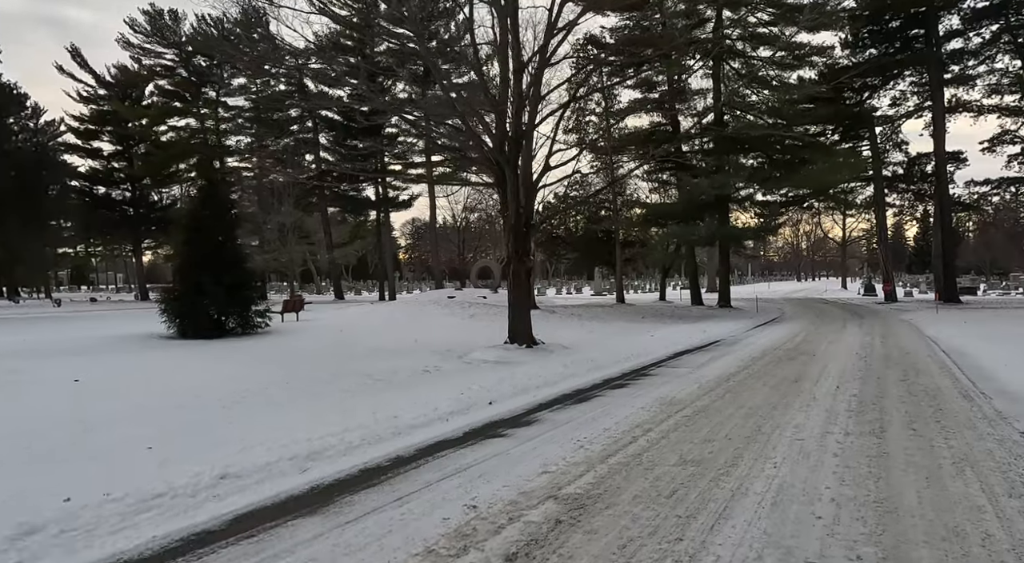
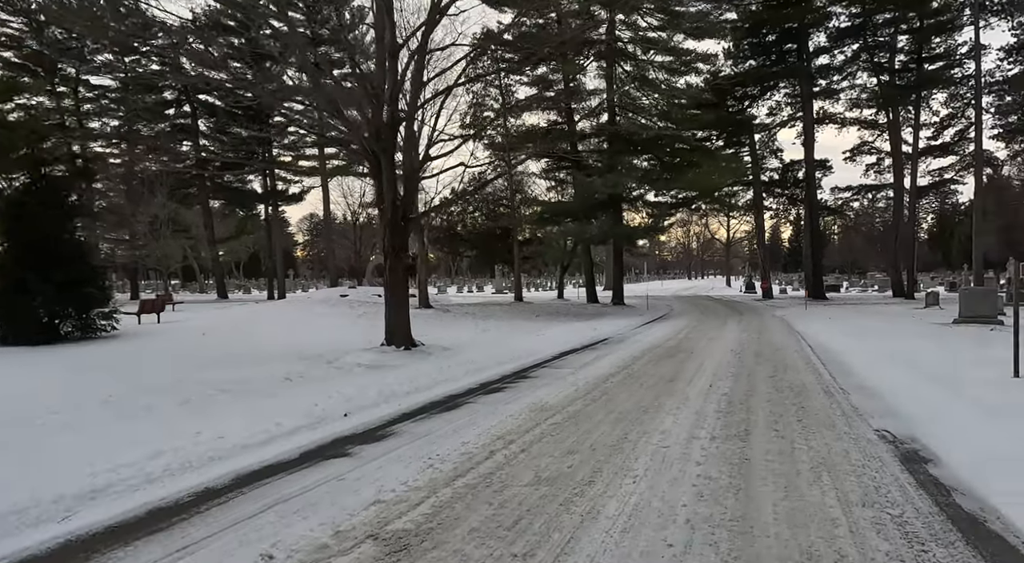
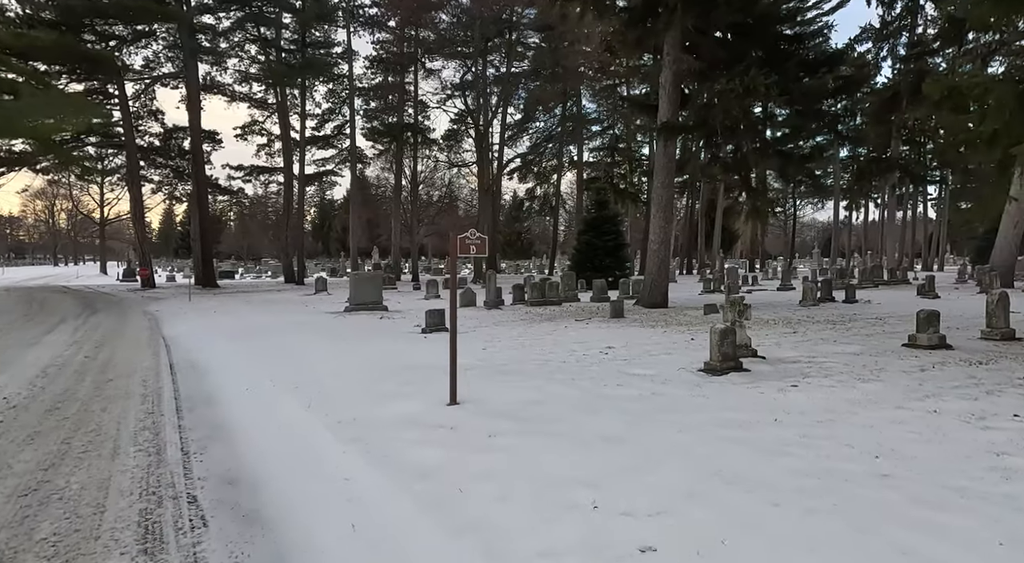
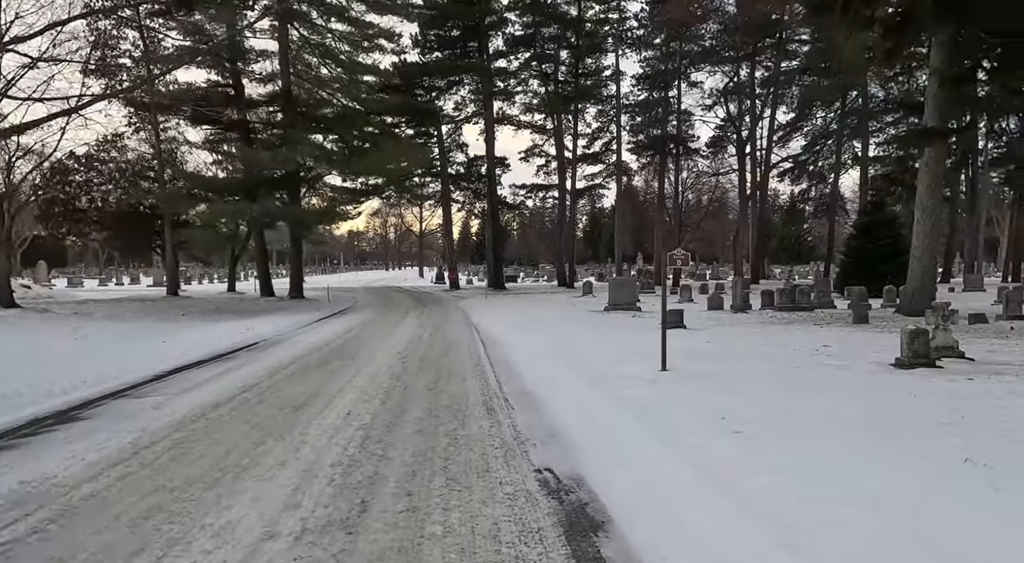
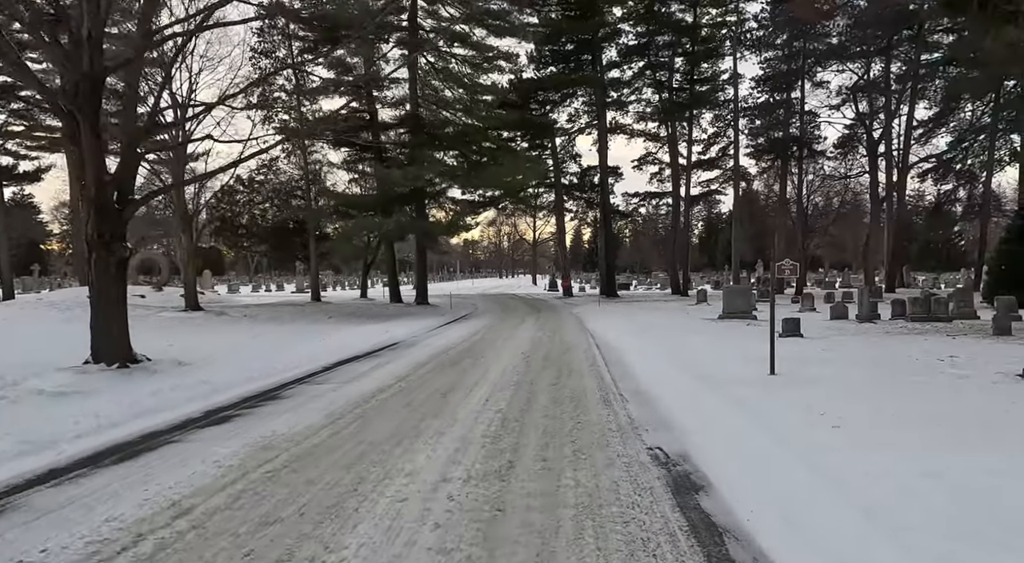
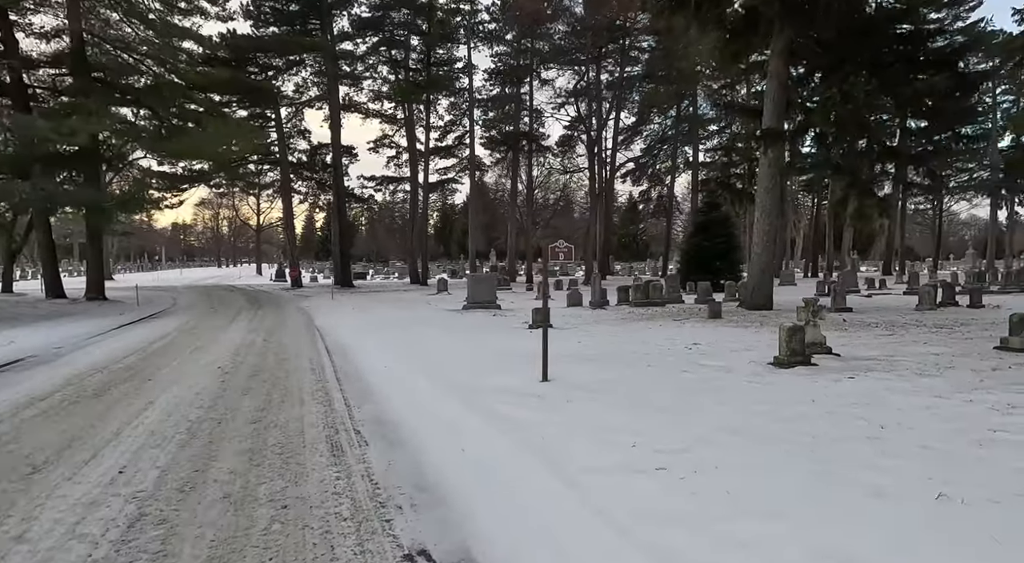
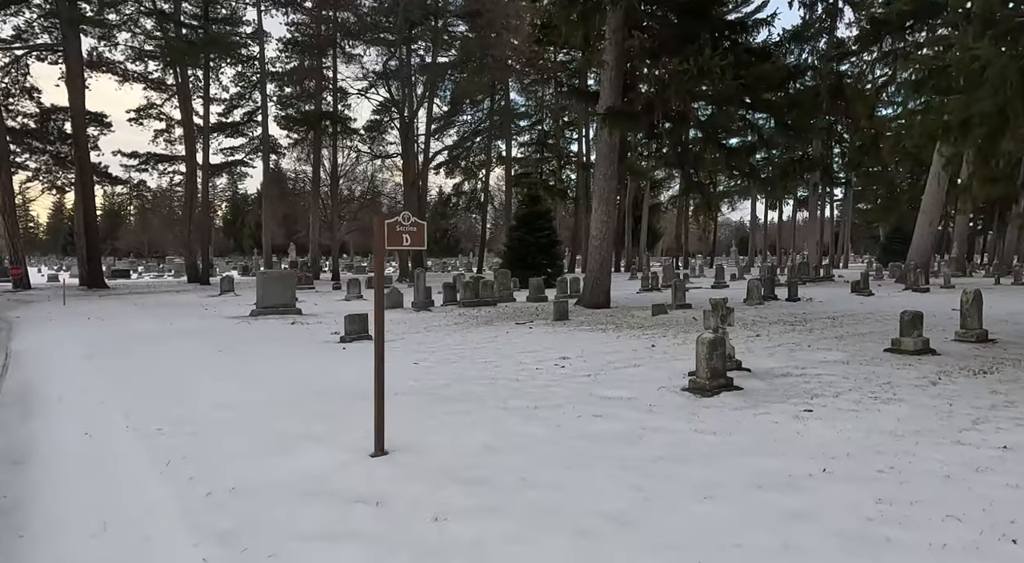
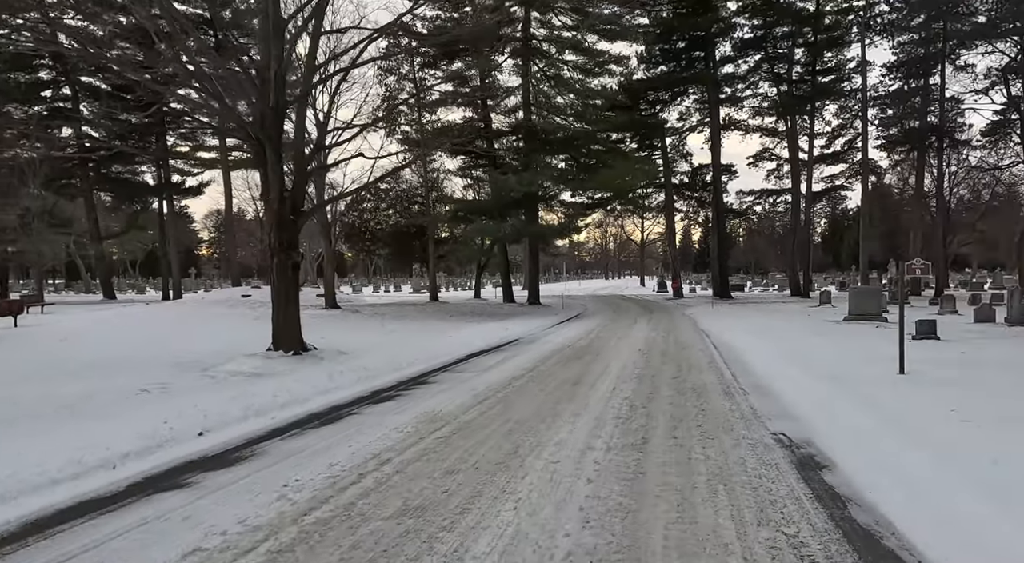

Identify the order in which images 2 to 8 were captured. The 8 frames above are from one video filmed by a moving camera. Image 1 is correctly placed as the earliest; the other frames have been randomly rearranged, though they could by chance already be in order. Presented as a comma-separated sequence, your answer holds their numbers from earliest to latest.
2, 8, 5, 4, 6, 3, 7
